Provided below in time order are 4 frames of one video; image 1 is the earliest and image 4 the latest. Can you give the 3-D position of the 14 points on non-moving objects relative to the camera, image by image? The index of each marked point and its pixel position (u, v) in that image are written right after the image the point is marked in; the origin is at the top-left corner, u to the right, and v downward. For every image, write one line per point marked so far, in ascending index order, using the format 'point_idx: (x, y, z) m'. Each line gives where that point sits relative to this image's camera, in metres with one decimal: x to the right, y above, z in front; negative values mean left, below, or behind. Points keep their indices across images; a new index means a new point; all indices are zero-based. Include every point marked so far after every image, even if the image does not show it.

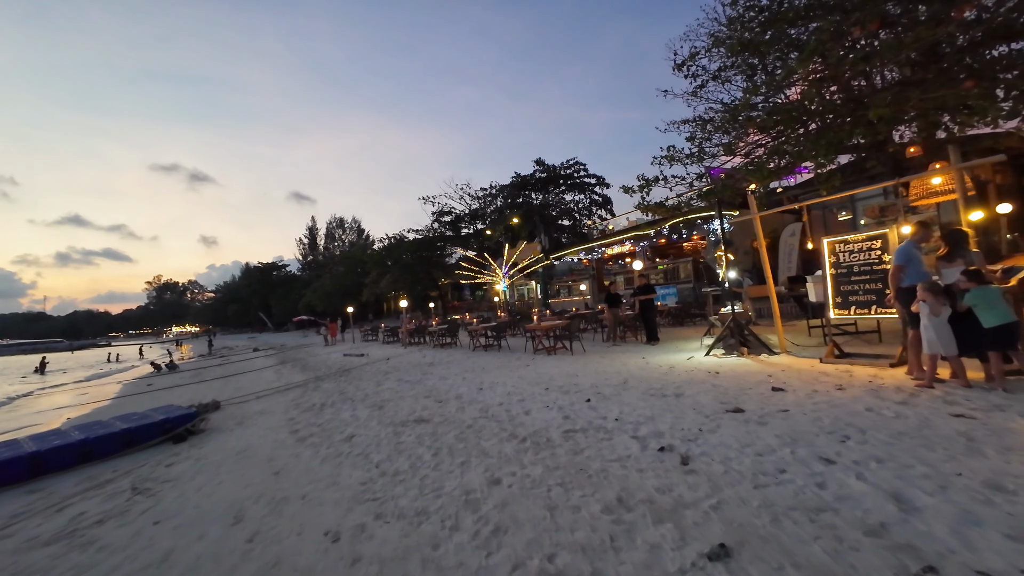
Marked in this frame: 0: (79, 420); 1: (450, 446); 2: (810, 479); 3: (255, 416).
0: (-8.7, -2.6, +8.5) m
1: (-0.7, -1.7, +4.6) m
2: (+2.0, -1.3, +2.9) m
3: (-5.1, -2.6, +8.5) m
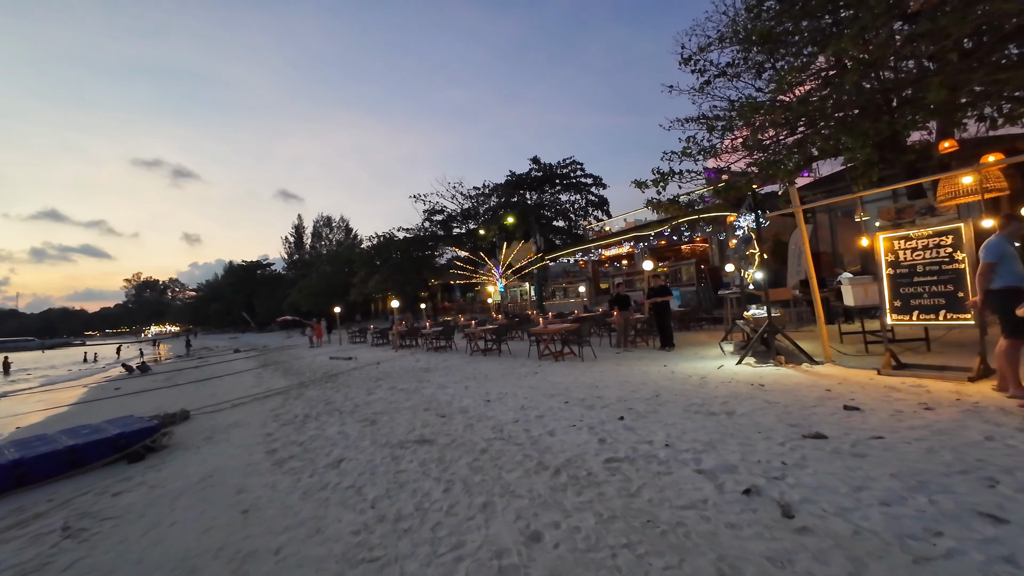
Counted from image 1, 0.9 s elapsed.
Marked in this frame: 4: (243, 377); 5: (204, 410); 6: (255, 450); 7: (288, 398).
0: (-8.5, -2.5, +7.4) m
1: (-0.4, -1.7, +3.7) m
2: (+2.3, -1.3, +2.1) m
3: (-5.0, -2.5, +7.5) m
4: (-9.4, -3.1, +14.8) m
5: (-6.8, -2.7, +9.3) m
6: (-3.5, -2.2, +5.8) m
7: (-5.1, -2.5, +9.6) m
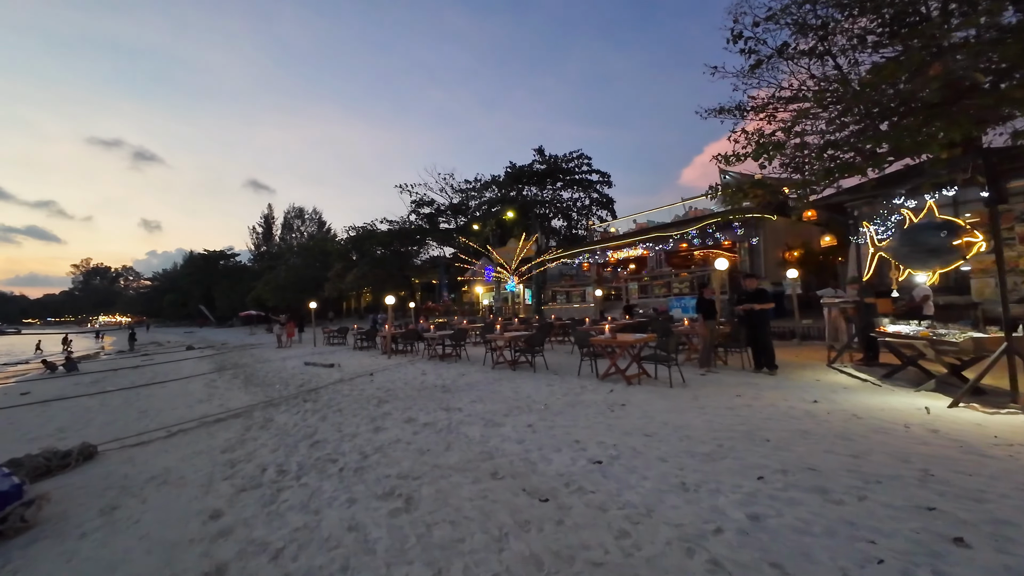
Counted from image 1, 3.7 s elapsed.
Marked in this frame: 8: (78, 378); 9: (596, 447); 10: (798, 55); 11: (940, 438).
0: (-7.4, -2.0, +4.3) m
1: (+0.9, -1.5, +1.1) m
2: (+3.8, -1.2, -0.3) m
3: (-3.9, -2.1, +4.6) m
4: (-8.8, -2.6, +11.6) m
5: (-5.8, -2.3, +6.3) m
6: (-2.3, -1.9, +3.0) m
7: (-4.1, -2.2, +6.7) m
8: (-15.6, -3.3, +15.3) m
9: (+0.8, -1.6, +4.3) m
10: (+9.8, +8.0, +14.5) m
11: (+4.0, -1.4, +4.0) m
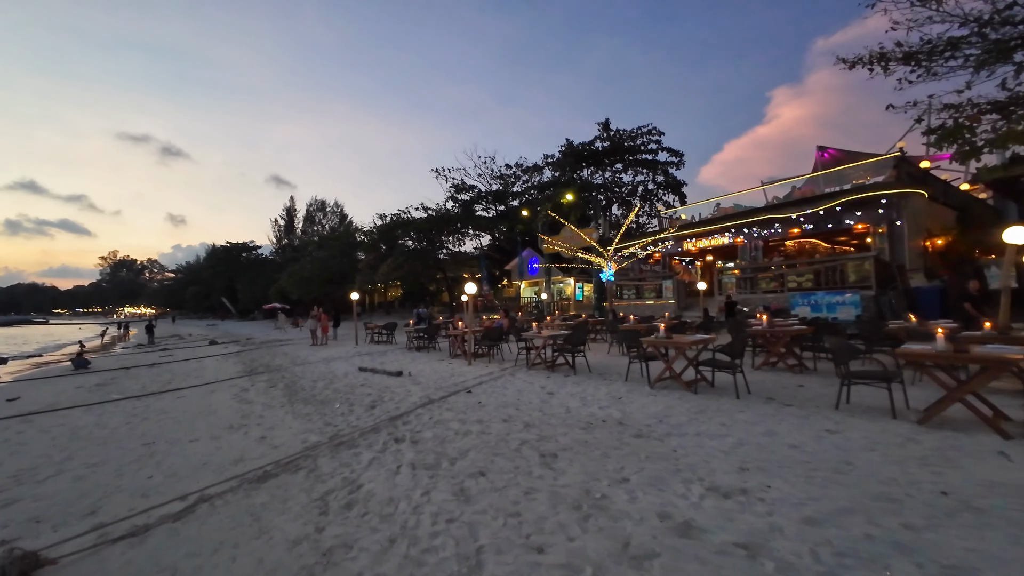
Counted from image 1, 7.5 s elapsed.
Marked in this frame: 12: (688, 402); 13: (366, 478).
0: (-5.0, -1.7, +1.3) m
1: (+3.3, -1.3, -2.1) m
2: (+6.1, -1.1, -3.6) m
3: (-1.5, -1.8, +1.6) m
4: (-6.1, -2.2, +8.7) m
5: (-3.3, -2.0, +3.3) m
6: (+0.1, -1.7, -0.1) m
7: (-1.6, -1.8, +3.6) m
8: (-12.8, -2.7, +12.7) m
9: (+3.3, -1.3, +1.1) m
10: (+12.7, +8.2, +11.0) m
11: (+6.4, -1.2, +0.7) m
12: (+2.4, -1.5, +5.6) m
13: (-1.4, -1.8, +4.2) m
